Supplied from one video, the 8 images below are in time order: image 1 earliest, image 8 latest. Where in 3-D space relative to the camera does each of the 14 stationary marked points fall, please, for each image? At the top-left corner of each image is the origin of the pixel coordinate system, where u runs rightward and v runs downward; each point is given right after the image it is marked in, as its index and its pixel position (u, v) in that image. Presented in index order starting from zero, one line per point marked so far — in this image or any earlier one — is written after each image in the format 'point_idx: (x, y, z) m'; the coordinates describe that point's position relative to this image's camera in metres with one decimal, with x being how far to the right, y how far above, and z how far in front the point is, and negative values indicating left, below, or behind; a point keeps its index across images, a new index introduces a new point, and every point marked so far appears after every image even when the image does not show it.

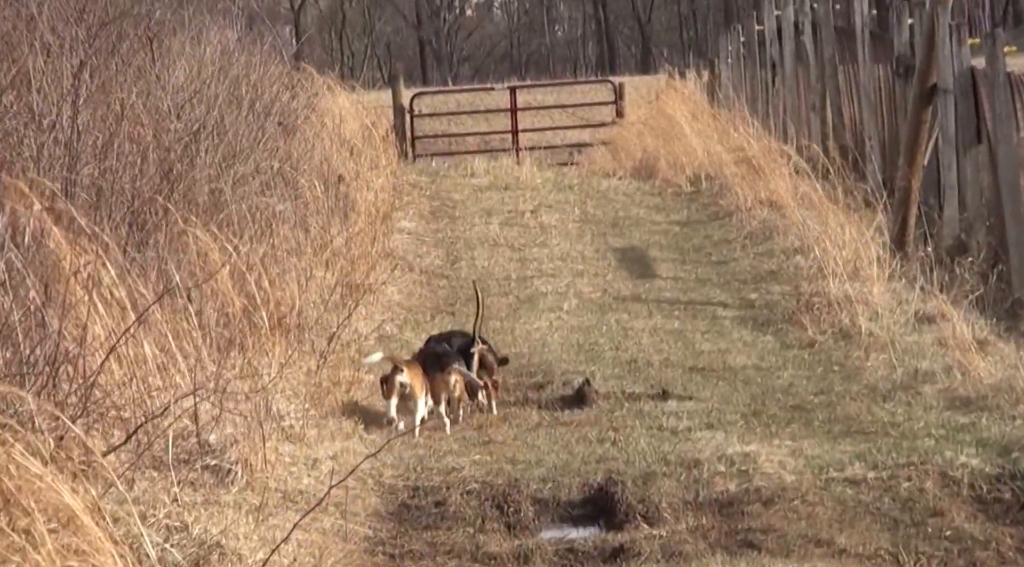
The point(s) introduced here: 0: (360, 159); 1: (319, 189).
0: (-1.1, +0.9, +14.3) m
1: (-1.2, +0.6, +12.8) m
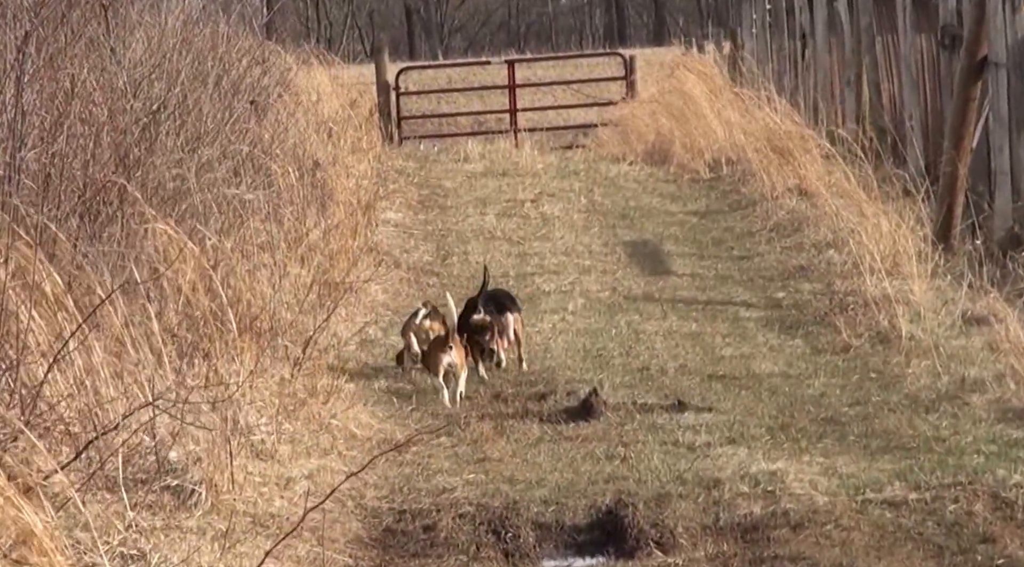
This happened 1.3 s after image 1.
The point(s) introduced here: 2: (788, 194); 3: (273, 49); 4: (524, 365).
0: (-1.1, +0.9, +13.0) m
1: (-1.2, +0.6, +11.5) m
2: (+1.8, +0.5, +12.9) m
3: (-1.5, +1.4, +12.2) m
4: (+0.1, -0.4, +10.7) m
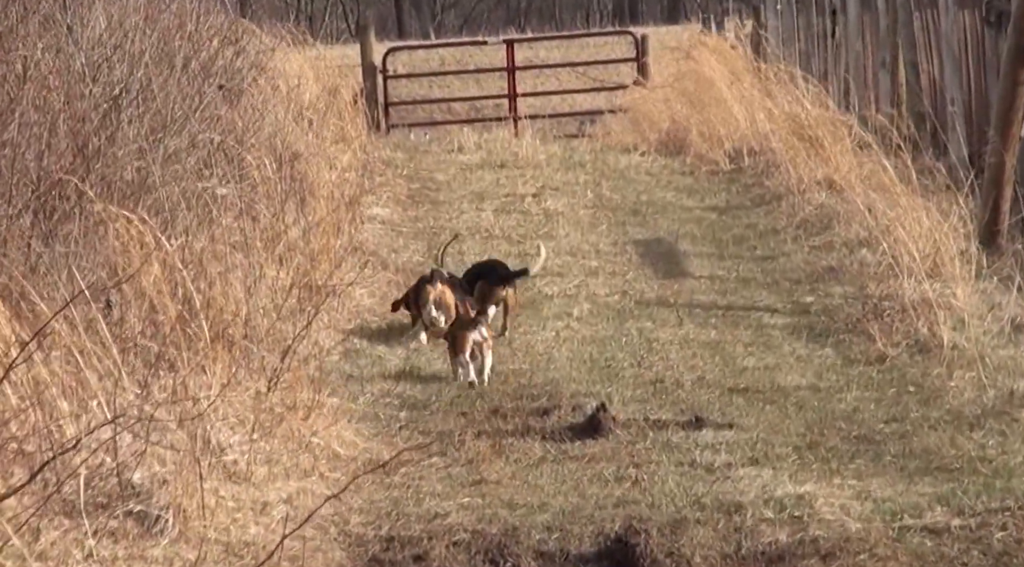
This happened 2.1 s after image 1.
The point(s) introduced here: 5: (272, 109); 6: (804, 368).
0: (-1.1, +0.9, +11.9) m
1: (-1.2, +0.6, +10.5) m
2: (+1.8, +0.5, +11.9) m
3: (-1.5, +1.4, +11.1) m
4: (+0.1, -0.4, +9.7) m
5: (-1.3, +0.9, +10.9) m
6: (+1.3, -0.4, +9.7) m
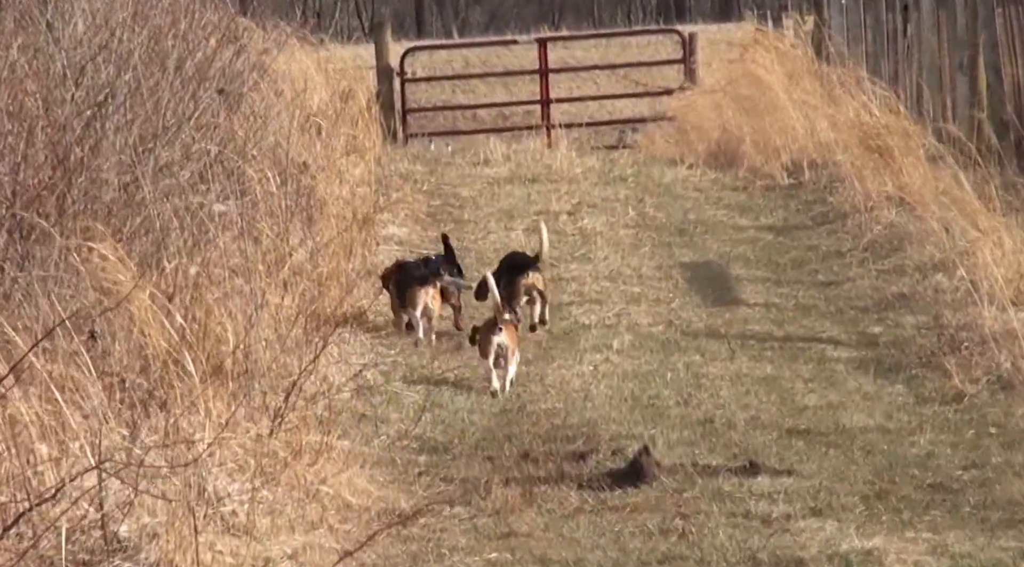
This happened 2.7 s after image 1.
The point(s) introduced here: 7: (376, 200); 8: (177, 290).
0: (-0.9, +0.7, +10.9) m
1: (-1.1, +0.5, +9.4) m
2: (+1.9, +0.4, +10.8) m
3: (-1.3, +1.2, +10.1) m
4: (+0.2, -0.6, +8.6) m
5: (-1.1, +0.8, +9.8) m
6: (+1.5, -0.5, +8.6) m
7: (-0.8, +0.4, +11.1) m
8: (-1.4, 0.0, +8.4) m
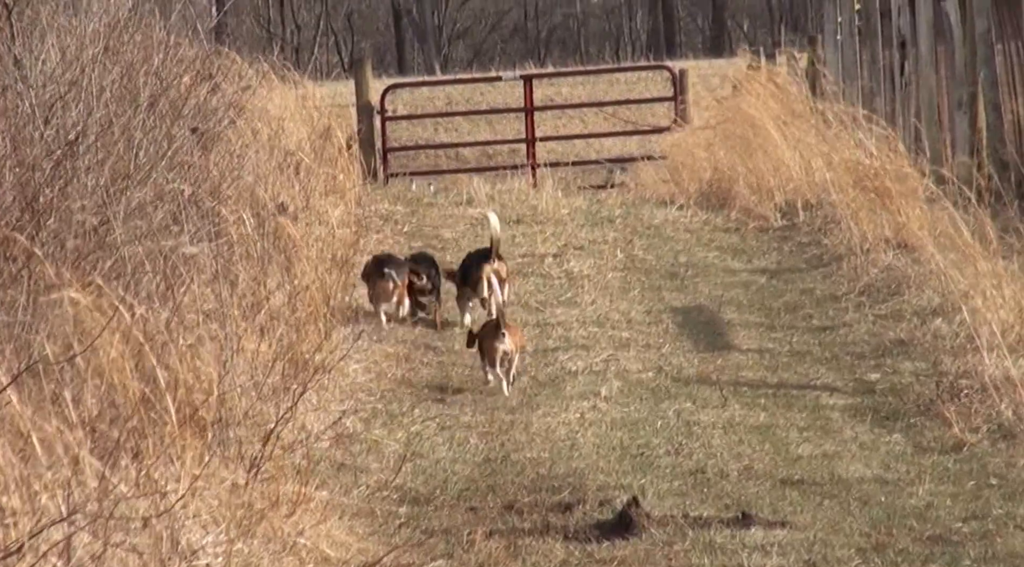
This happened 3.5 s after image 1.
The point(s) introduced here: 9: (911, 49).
0: (-1.0, +0.5, +10.6) m
1: (-1.1, +0.3, +9.1) m
2: (+1.9, +0.2, +10.5) m
3: (-1.4, +1.1, +9.8) m
4: (+0.1, -0.7, +8.3) m
5: (-1.2, +0.6, +9.5) m
6: (+1.4, -0.7, +8.3) m
7: (-0.8, +0.2, +10.8) m
8: (-1.4, -0.2, +8.1) m
9: (+2.2, +1.3, +11.5) m
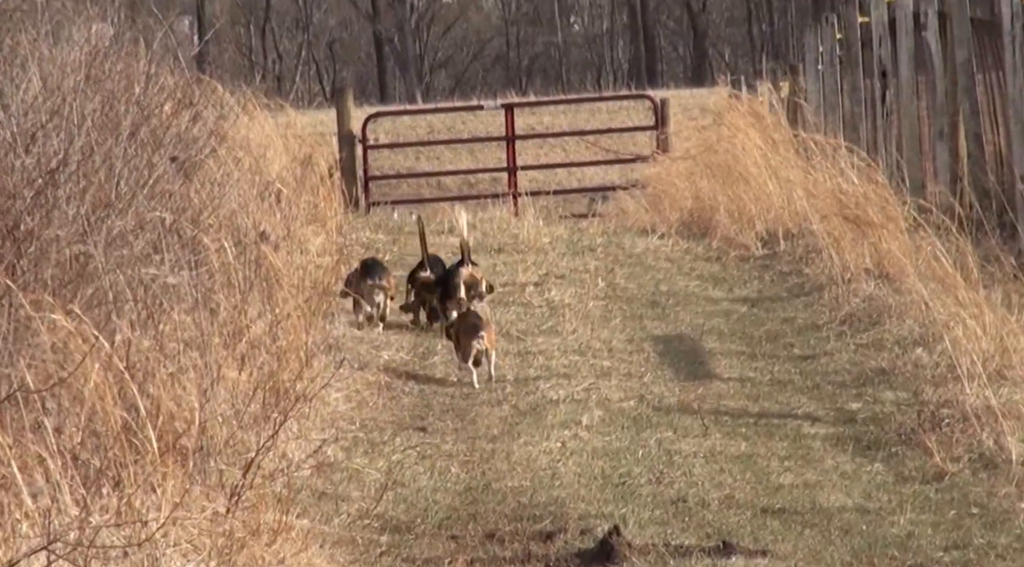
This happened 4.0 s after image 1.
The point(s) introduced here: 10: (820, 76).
0: (-1.1, +0.4, +10.6) m
1: (-1.2, +0.1, +9.1) m
2: (+1.8, 0.0, +10.5) m
3: (-1.5, +0.9, +9.8) m
4: (+0.1, -0.9, +8.3) m
5: (-1.3, +0.5, +9.6) m
6: (+1.3, -0.8, +8.3) m
7: (-0.9, +0.1, +10.8) m
8: (-1.5, -0.3, +8.1) m
9: (+2.1, +1.1, +11.5) m
10: (+2.0, +1.4, +13.8) m
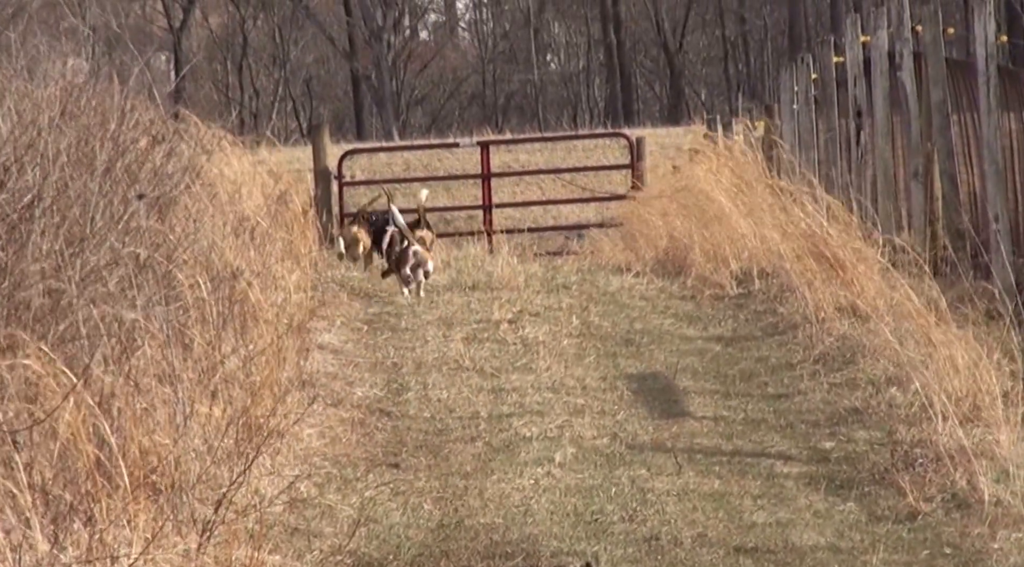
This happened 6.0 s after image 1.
0: (-1.2, +0.2, +10.6) m
1: (-1.3, 0.0, +9.1) m
2: (+1.7, -0.2, +10.5) m
3: (-1.6, +0.8, +9.8) m
4: (-0.1, -1.0, +8.3) m
5: (-1.4, +0.3, +9.6) m
6: (+1.2, -1.0, +8.3) m
7: (-1.0, -0.1, +10.8) m
8: (-1.6, -0.5, +8.1) m
9: (+2.0, +0.9, +11.5) m
10: (+1.9, +1.1, +13.8) m
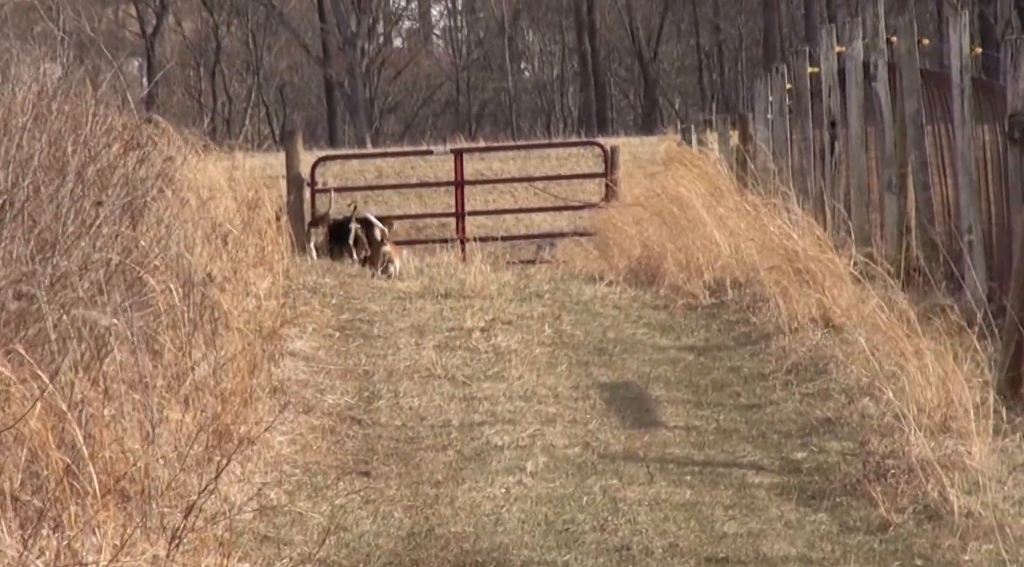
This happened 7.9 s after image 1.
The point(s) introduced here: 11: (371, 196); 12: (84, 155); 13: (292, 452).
0: (-1.3, +0.2, +10.6) m
1: (-1.4, 0.0, +9.1) m
2: (+1.6, -0.2, +10.5) m
3: (-1.7, +0.7, +9.8) m
4: (-0.2, -1.0, +8.3) m
5: (-1.5, +0.3, +9.5) m
6: (+1.1, -1.0, +8.3) m
7: (-1.1, -0.1, +10.8) m
8: (-1.7, -0.5, +8.1) m
9: (+1.9, +0.9, +11.5) m
10: (+1.7, +1.0, +13.8) m
11: (-1.2, +0.8, +18.6) m
12: (-1.8, +0.5, +8.8) m
13: (-1.0, -0.7, +9.3) m
